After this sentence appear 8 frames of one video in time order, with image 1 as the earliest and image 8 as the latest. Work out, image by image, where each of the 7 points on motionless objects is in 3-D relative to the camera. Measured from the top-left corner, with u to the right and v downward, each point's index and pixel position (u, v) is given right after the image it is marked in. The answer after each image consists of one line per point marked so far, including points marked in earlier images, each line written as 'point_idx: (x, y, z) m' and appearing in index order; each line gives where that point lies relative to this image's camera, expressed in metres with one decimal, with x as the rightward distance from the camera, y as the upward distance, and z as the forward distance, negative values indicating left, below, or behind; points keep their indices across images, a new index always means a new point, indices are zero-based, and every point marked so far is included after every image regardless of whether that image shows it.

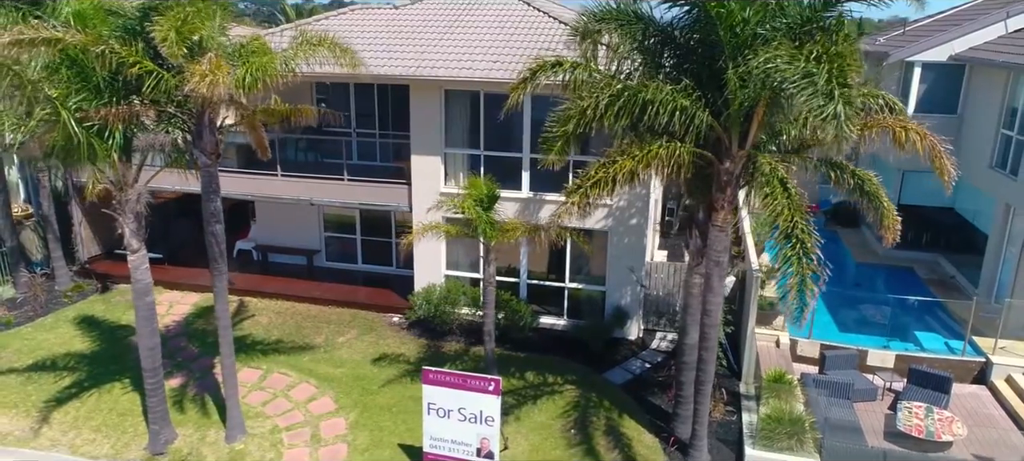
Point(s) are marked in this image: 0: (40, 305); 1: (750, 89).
0: (-11.5, -1.8, +17.1) m
1: (+3.2, +1.9, +9.3) m
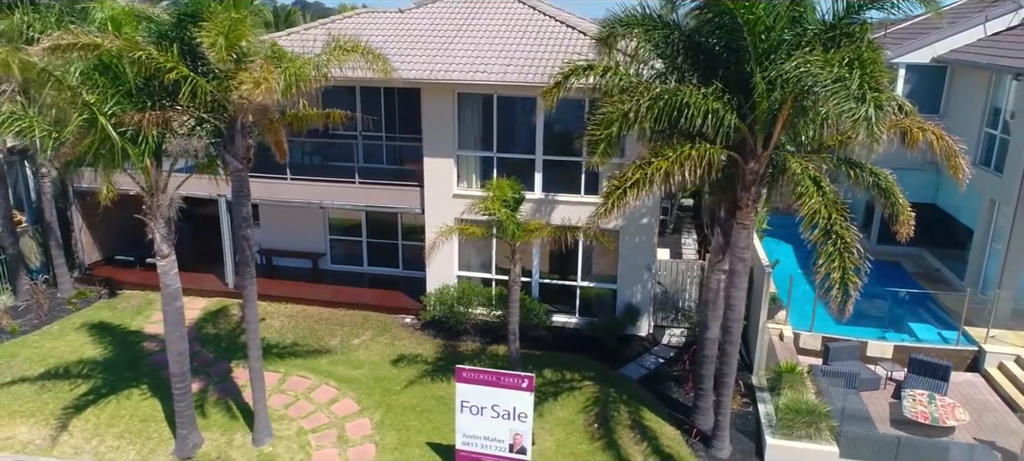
0: (-11.3, -2.0, +16.9) m
1: (+3.7, +1.9, +9.7) m
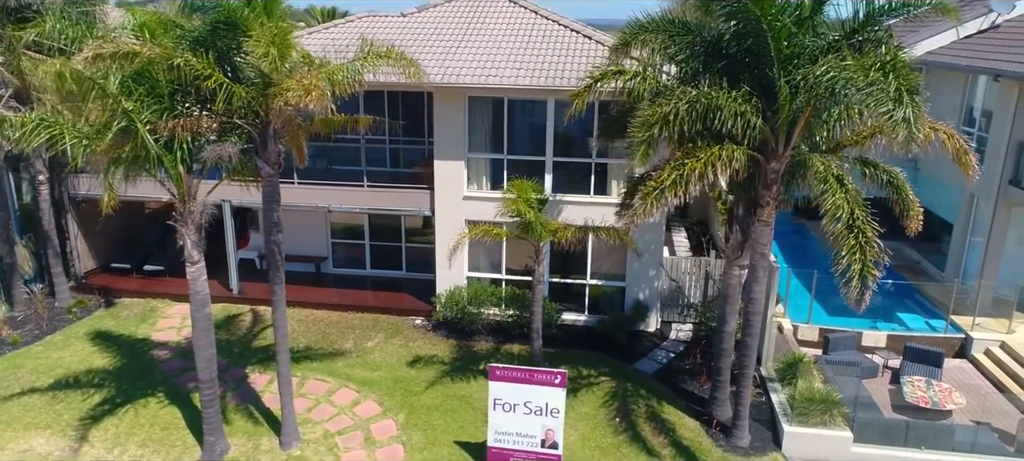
0: (-11.0, -2.2, +16.6) m
1: (+4.3, +2.0, +10.2) m
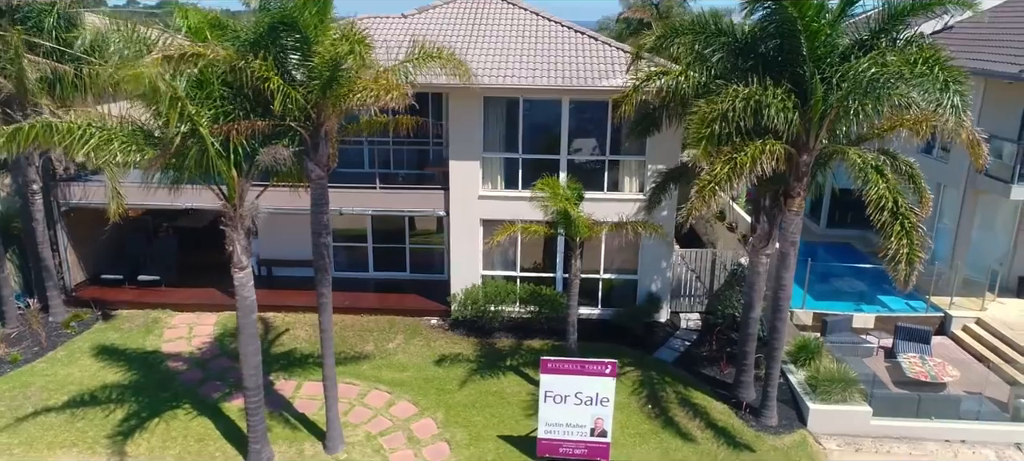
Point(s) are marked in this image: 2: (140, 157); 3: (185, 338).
0: (-10.6, -2.5, +15.8) m
1: (+5.1, +2.2, +11.0) m
2: (-5.3, +1.0, +10.1) m
3: (-7.6, -2.5, +16.2) m
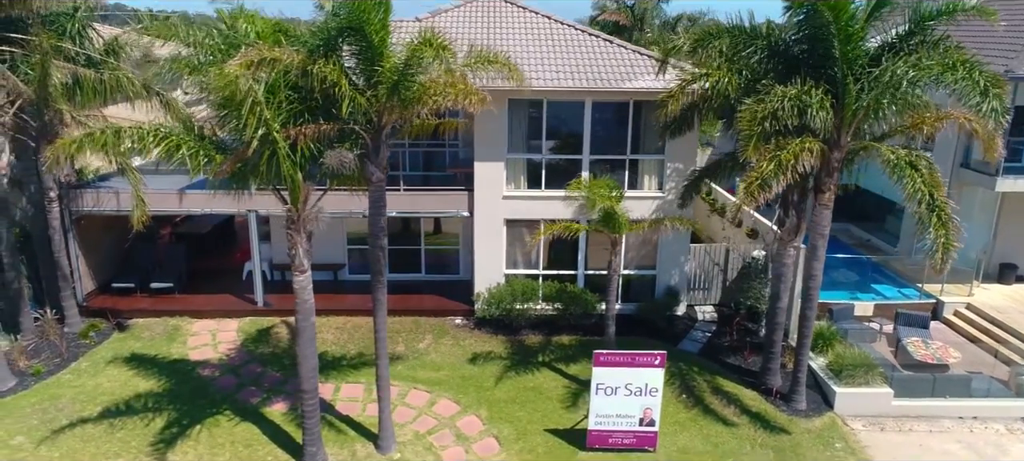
0: (-9.9, -2.6, +15.4) m
1: (+6.0, +2.3, +11.7) m
2: (-4.3, +0.9, +10.1) m
3: (-6.9, -2.6, +16.1) m
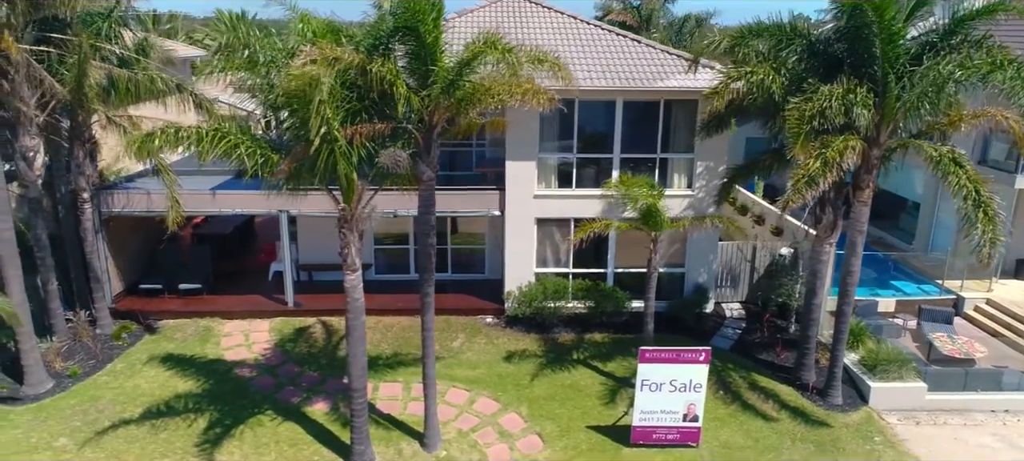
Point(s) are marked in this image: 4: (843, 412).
0: (-9.1, -2.7, +15.4) m
1: (+6.8, +2.4, +11.9) m
2: (-3.5, +0.9, +10.1) m
3: (-6.1, -2.6, +16.1) m
4: (+6.6, -3.6, +14.0) m
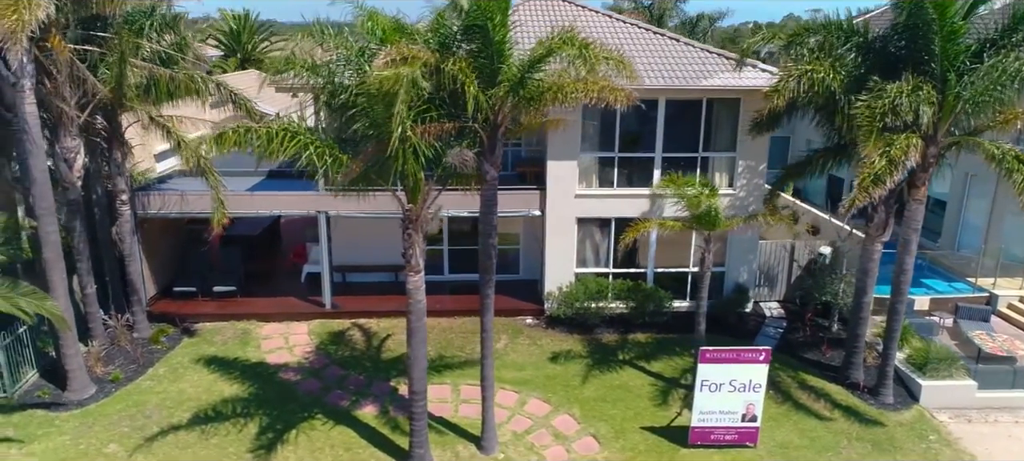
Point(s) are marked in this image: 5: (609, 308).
0: (-8.1, -2.7, +15.1) m
1: (+7.9, +2.4, +11.8) m
2: (-2.4, +0.9, +9.9) m
3: (-5.1, -2.7, +15.9) m
4: (+7.7, -3.6, +14.0) m
5: (+2.3, -1.9, +16.8) m
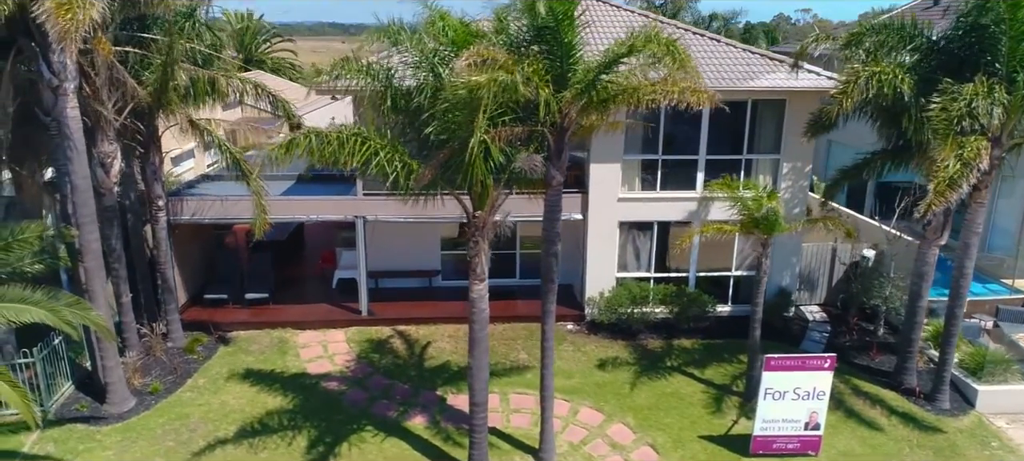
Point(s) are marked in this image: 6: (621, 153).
0: (-7.1, -2.9, +14.7) m
1: (+8.9, +2.3, +11.6) m
2: (-1.4, +0.8, +9.6) m
3: (-4.2, -2.8, +15.5) m
4: (+8.7, -3.7, +13.8) m
5: (+3.3, -1.9, +16.5) m
6: (+2.5, +1.8, +16.1) m
